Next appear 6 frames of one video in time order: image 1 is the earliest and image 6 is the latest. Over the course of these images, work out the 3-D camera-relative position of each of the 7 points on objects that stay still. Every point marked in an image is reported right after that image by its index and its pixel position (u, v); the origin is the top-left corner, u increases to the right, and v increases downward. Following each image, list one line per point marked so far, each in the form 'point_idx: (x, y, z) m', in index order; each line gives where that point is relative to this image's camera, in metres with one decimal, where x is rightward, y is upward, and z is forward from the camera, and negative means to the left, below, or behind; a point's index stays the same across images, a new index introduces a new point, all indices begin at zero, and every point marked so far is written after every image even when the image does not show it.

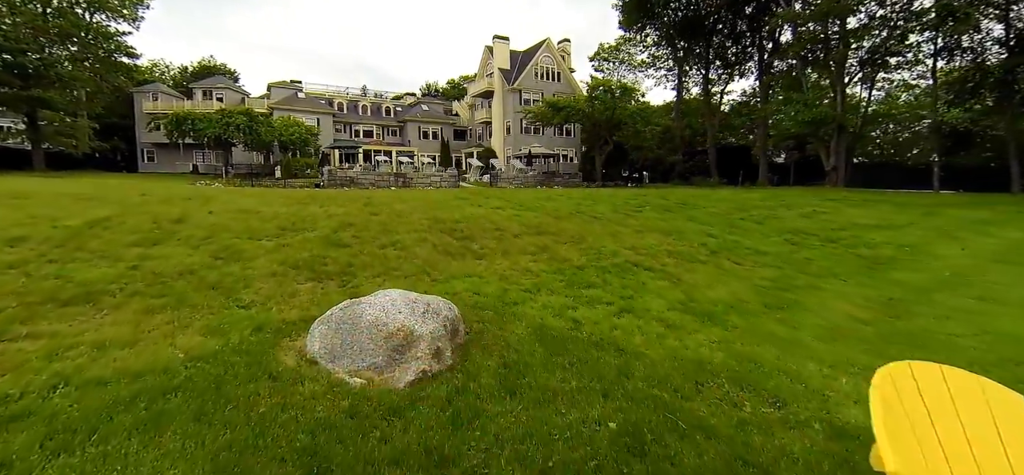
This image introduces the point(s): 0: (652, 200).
0: (+4.5, +1.2, +14.8) m
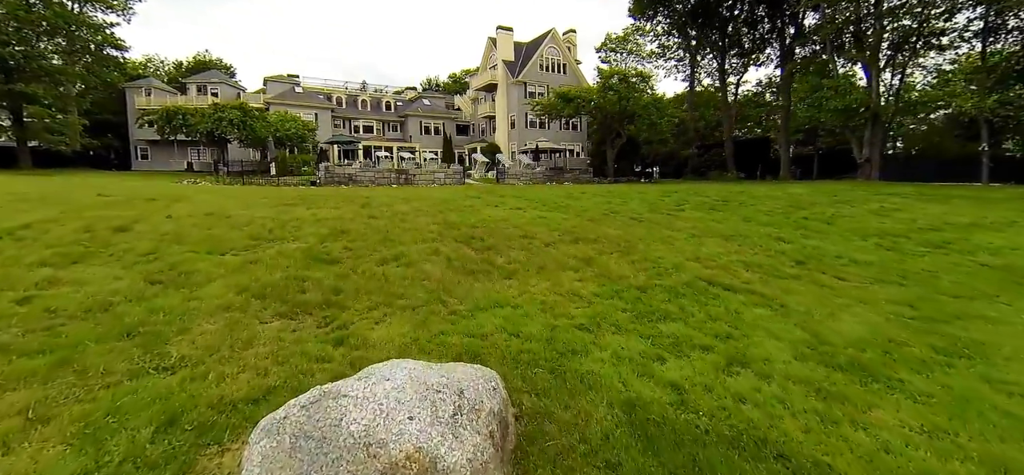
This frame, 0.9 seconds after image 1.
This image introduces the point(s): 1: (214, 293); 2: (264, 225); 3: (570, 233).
0: (+5.0, +1.2, +13.0) m
1: (-2.9, -0.5, +4.3) m
2: (-3.8, +0.2, +7.0) m
3: (+1.0, +0.1, +7.7) m
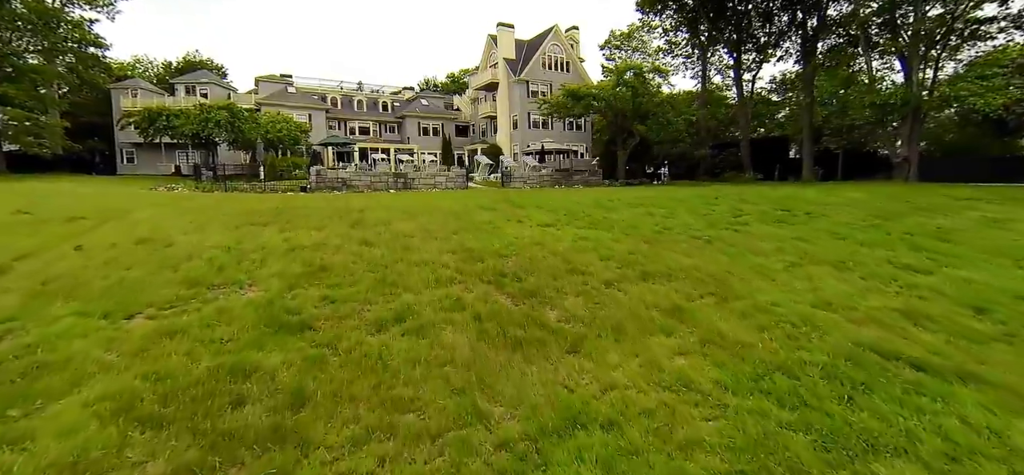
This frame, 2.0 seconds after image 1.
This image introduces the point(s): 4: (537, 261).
0: (+5.5, +0.8, +11.1) m
1: (-2.3, -1.0, +2.3) m
2: (-3.3, -0.2, +5.0) m
3: (+1.5, -0.3, +5.7) m
4: (+0.3, -0.3, +5.6) m
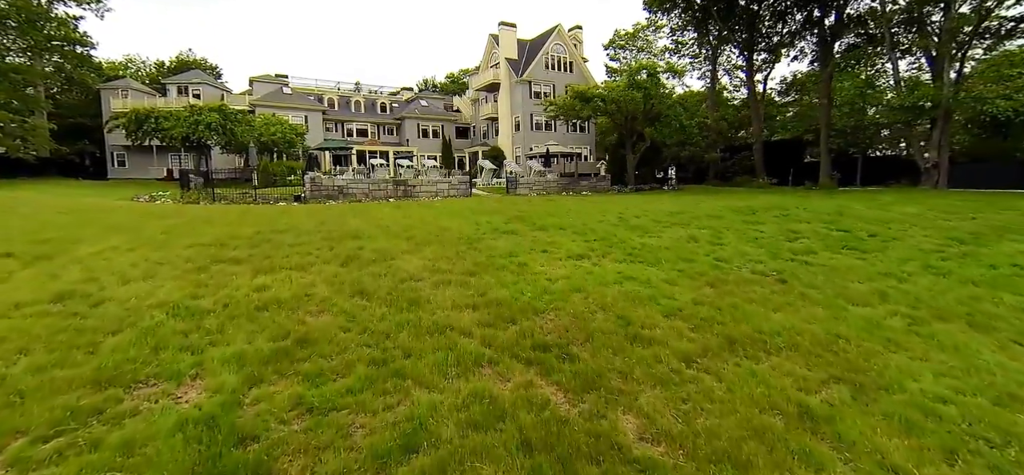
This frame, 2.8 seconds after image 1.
0: (+5.9, +0.3, +9.7) m
1: (-1.9, -1.4, +1.0) m
2: (-2.9, -0.7, +3.7) m
3: (+1.9, -0.8, +4.4) m
4: (+0.7, -0.8, +4.3) m
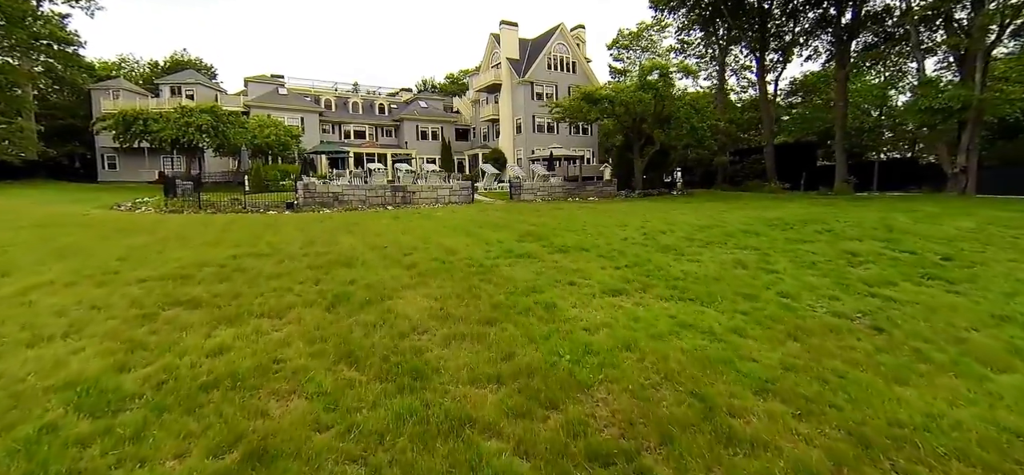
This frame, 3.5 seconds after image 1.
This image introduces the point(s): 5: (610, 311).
0: (+6.2, -0.1, +8.6) m
1: (-1.6, -1.8, -0.2) m
2: (-2.7, -1.1, +2.5) m
3: (+2.2, -1.2, +3.2) m
4: (+1.0, -1.2, +3.1) m
5: (+1.1, -0.8, +5.0) m
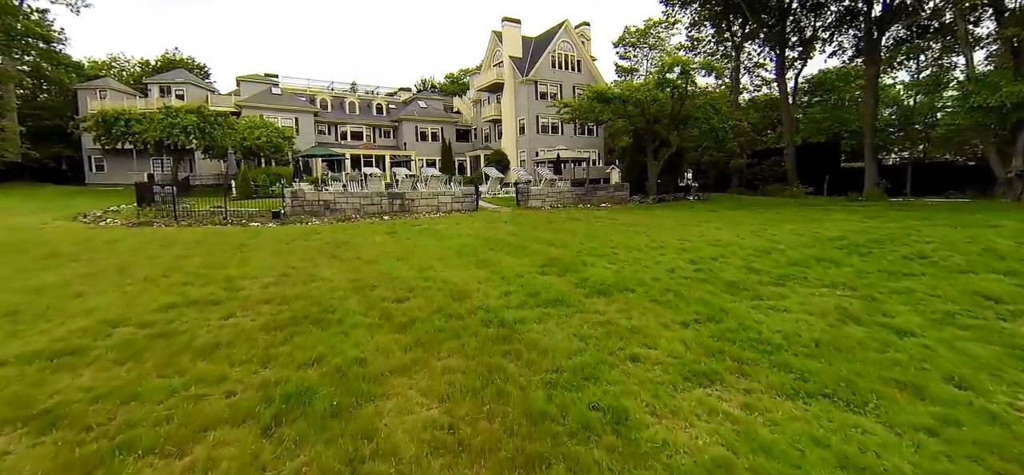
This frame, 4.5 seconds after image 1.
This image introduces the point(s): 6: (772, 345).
0: (+6.5, -0.6, +6.7) m
1: (-1.3, -2.3, -2.1) m
2: (-2.3, -1.6, +0.7) m
3: (+2.5, -1.7, +1.3) m
4: (+1.3, -1.7, +1.3) m
5: (+1.4, -1.3, +3.1) m
6: (+2.6, -1.0, +4.4) m
